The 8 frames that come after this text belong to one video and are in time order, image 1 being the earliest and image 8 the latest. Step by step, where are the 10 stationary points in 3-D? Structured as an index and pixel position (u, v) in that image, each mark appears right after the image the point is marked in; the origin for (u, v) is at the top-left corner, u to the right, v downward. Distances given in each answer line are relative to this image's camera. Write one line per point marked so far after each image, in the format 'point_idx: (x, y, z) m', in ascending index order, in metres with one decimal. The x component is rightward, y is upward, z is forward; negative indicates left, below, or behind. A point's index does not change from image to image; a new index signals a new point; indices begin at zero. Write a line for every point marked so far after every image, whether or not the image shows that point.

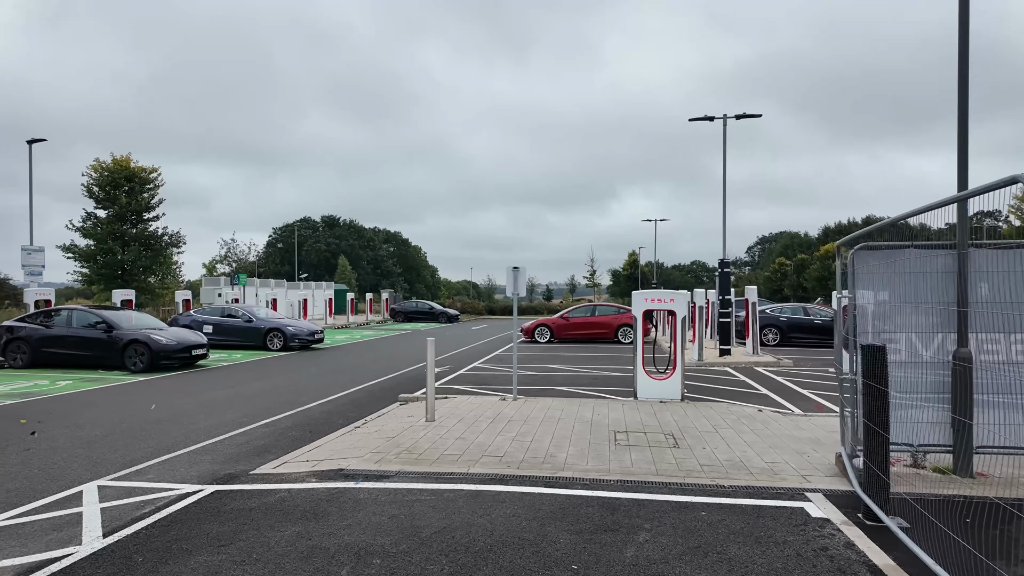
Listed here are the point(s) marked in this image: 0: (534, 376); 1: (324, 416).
0: (+0.5, -1.8, +12.3) m
1: (-2.6, -1.8, +8.4) m
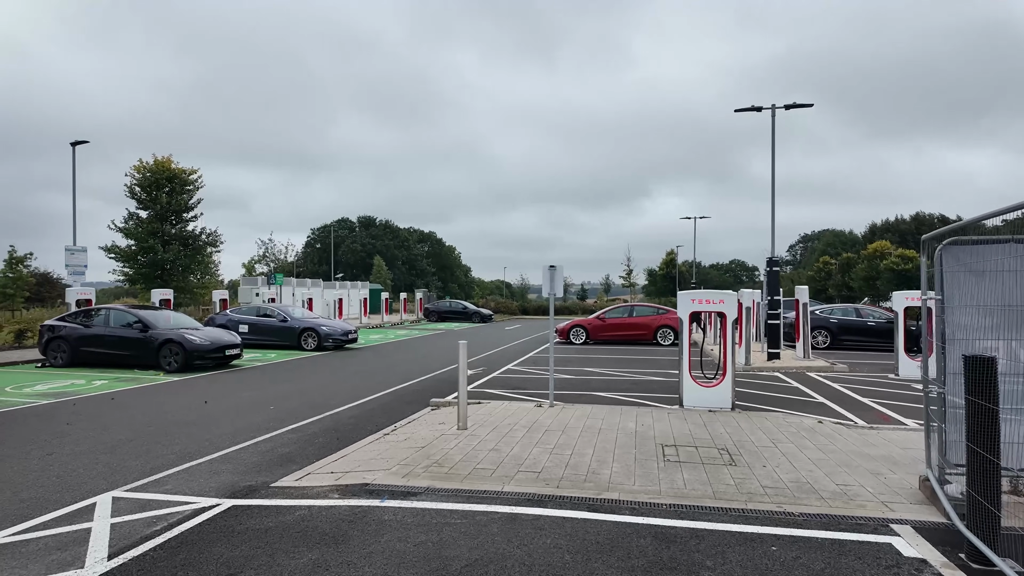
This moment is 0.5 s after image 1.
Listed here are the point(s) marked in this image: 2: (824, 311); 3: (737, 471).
0: (+1.2, -1.8, +11.8) m
1: (-2.1, -1.8, +8.0) m
2: (+9.3, -0.7, +17.8) m
3: (+2.0, -1.6, +5.4) m
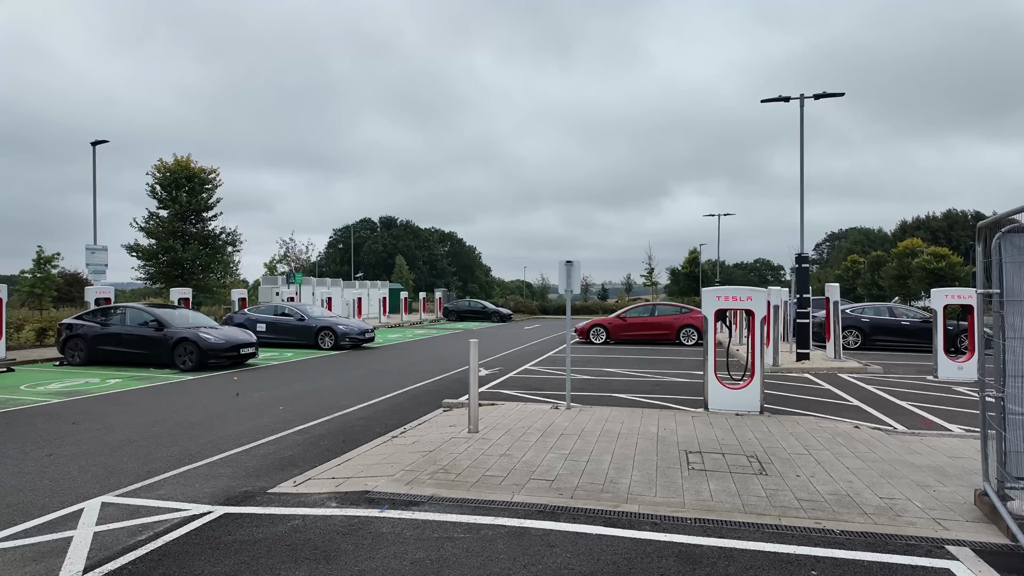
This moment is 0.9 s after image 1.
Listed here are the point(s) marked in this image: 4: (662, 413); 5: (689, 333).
0: (+1.5, -1.8, +11.4) m
1: (-1.9, -1.7, +7.8) m
2: (+9.8, -0.6, +17.1) m
3: (+2.1, -1.6, +4.9) m
4: (+1.9, -1.6, +7.7) m
5: (+5.5, -1.4, +18.8) m
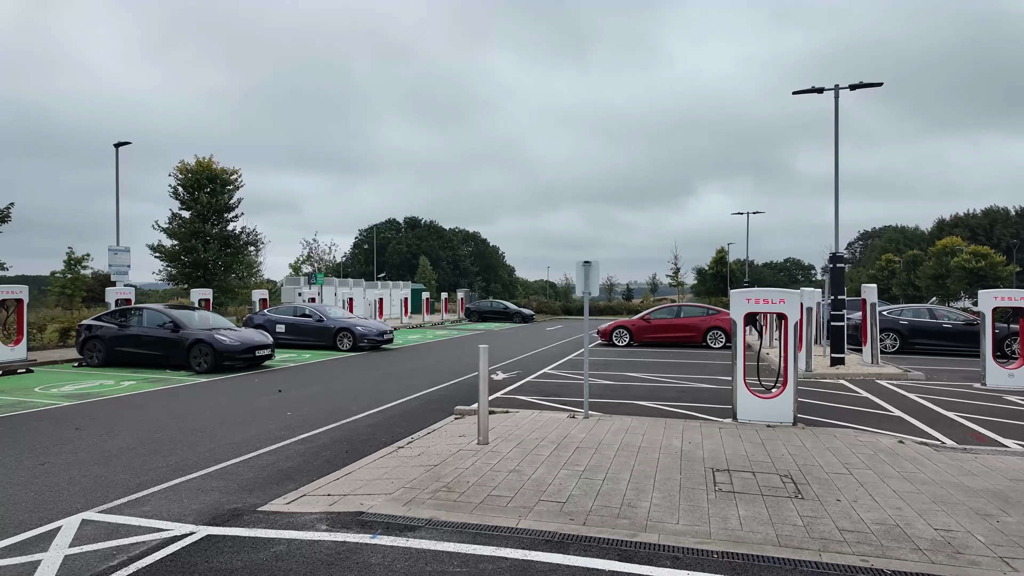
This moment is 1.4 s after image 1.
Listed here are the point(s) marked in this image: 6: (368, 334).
0: (+1.8, -1.8, +10.9) m
1: (-1.8, -1.8, +7.4) m
2: (+10.3, -0.7, +16.3) m
3: (+2.2, -1.6, +4.4) m
4: (+2.1, -1.7, +7.2) m
5: (+6.1, -1.4, +18.1) m
6: (-4.5, -1.4, +18.7) m
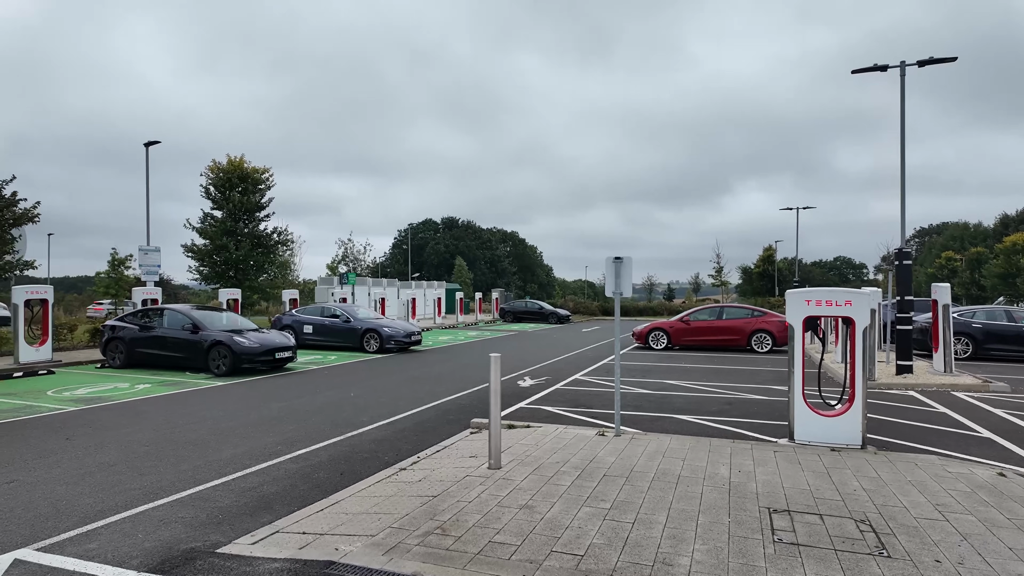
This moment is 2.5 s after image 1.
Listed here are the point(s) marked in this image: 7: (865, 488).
0: (+2.3, -1.8, +9.9) m
1: (-1.5, -1.8, +6.7) m
2: (+11.1, -0.6, +14.7) m
3: (+2.2, -1.6, +3.4) m
4: (+2.3, -1.6, +6.2) m
5: (+7.1, -1.4, +16.8) m
6: (-3.5, -1.4, +18.1) m
7: (+2.9, -1.6, +4.9) m
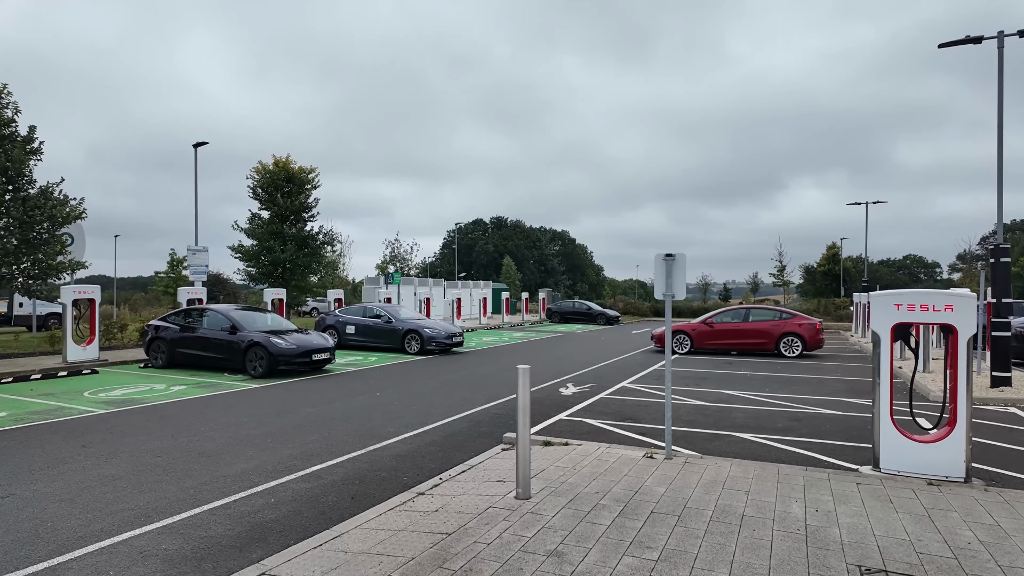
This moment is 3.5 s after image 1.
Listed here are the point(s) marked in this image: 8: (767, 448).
0: (+2.9, -1.8, +9.0) m
1: (-1.2, -1.8, +6.0) m
2: (+12.1, -0.7, +13.0) m
3: (+2.3, -1.6, +2.5) m
4: (+2.6, -1.7, +5.3) m
5: (+8.2, -1.4, +15.5) m
6: (-2.2, -1.4, +17.6) m
7: (+3.1, -1.7, +3.9) m
8: (+2.8, -1.8, +6.7) m
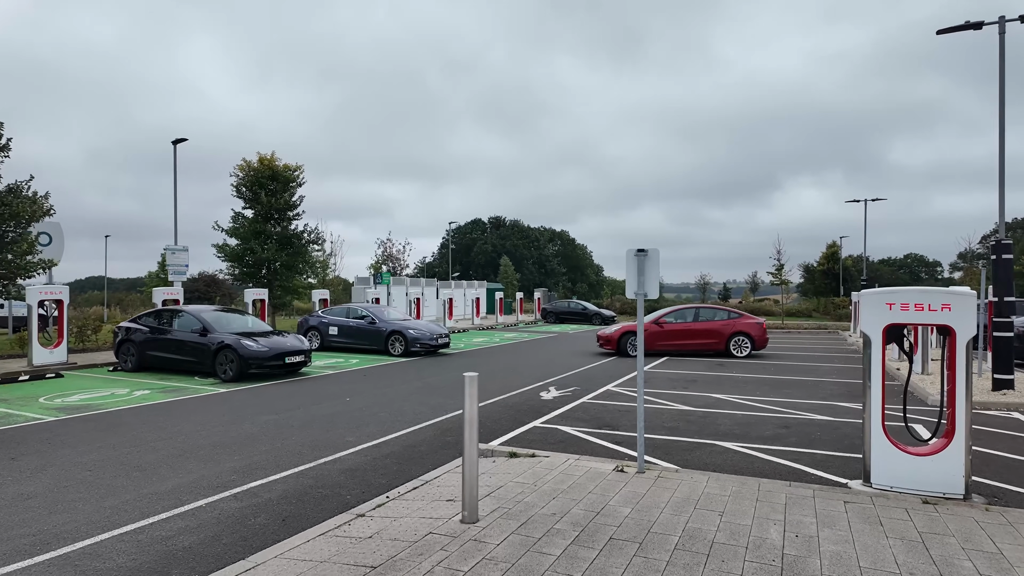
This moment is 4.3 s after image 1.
0: (+2.5, -1.8, +8.5) m
1: (-1.6, -1.8, +5.5) m
2: (+11.7, -0.6, +12.5) m
3: (+1.9, -1.6, +2.0) m
4: (+2.2, -1.6, +4.8) m
5: (+7.9, -1.4, +14.9) m
6: (-2.6, -1.4, +17.1) m
7: (+2.7, -1.6, +3.4) m
8: (+2.4, -1.7, +6.2) m
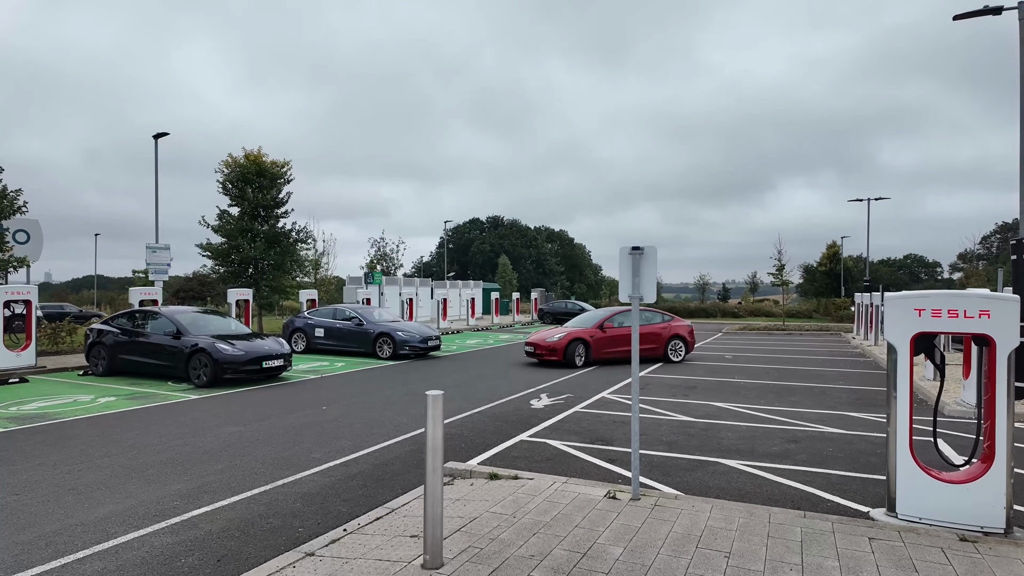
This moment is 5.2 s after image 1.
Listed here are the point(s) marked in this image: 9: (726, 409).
0: (+2.3, -1.8, +7.8) m
1: (-1.8, -1.8, +4.9) m
2: (+11.5, -0.7, +11.9) m
3: (+1.7, -1.6, +1.4) m
4: (+2.0, -1.7, +4.1) m
5: (+7.7, -1.4, +14.3) m
6: (-2.8, -1.4, +16.4) m
7: (+2.5, -1.7, +2.8) m
8: (+2.3, -1.8, +5.5) m
9: (+3.2, -1.8, +9.1) m
